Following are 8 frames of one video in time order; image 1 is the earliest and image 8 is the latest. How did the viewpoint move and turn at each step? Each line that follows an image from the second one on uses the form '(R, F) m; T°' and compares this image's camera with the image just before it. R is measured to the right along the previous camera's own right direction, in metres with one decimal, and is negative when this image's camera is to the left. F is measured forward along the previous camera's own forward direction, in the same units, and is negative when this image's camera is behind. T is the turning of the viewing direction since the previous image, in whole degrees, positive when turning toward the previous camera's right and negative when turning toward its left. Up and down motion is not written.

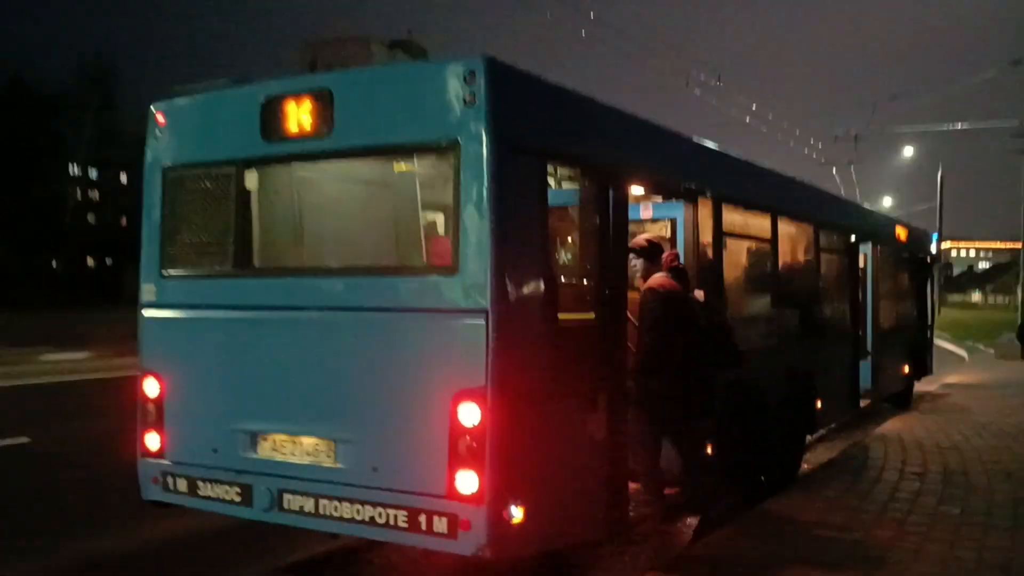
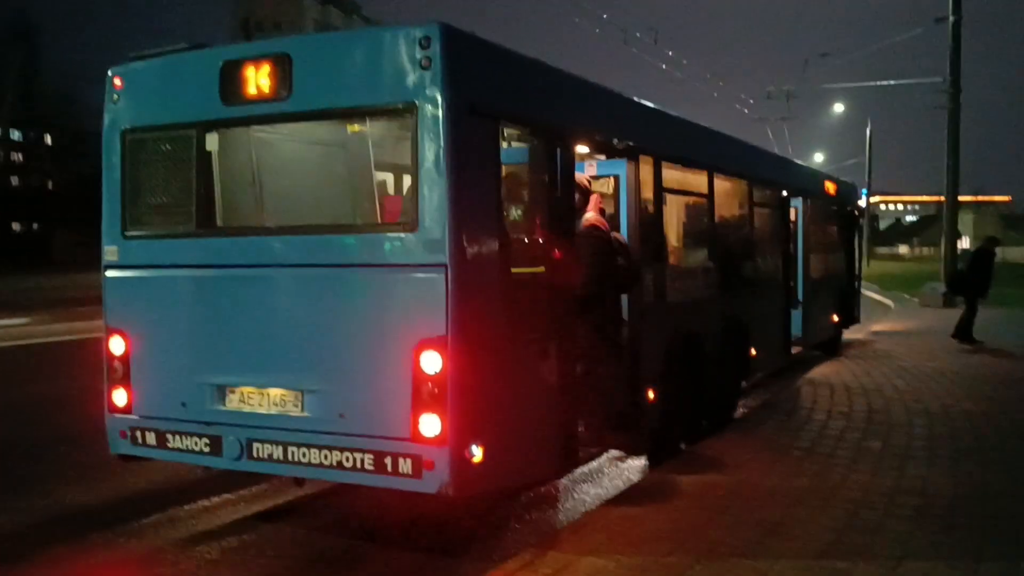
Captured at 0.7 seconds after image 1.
(-0.1, -0.3) m; +3°
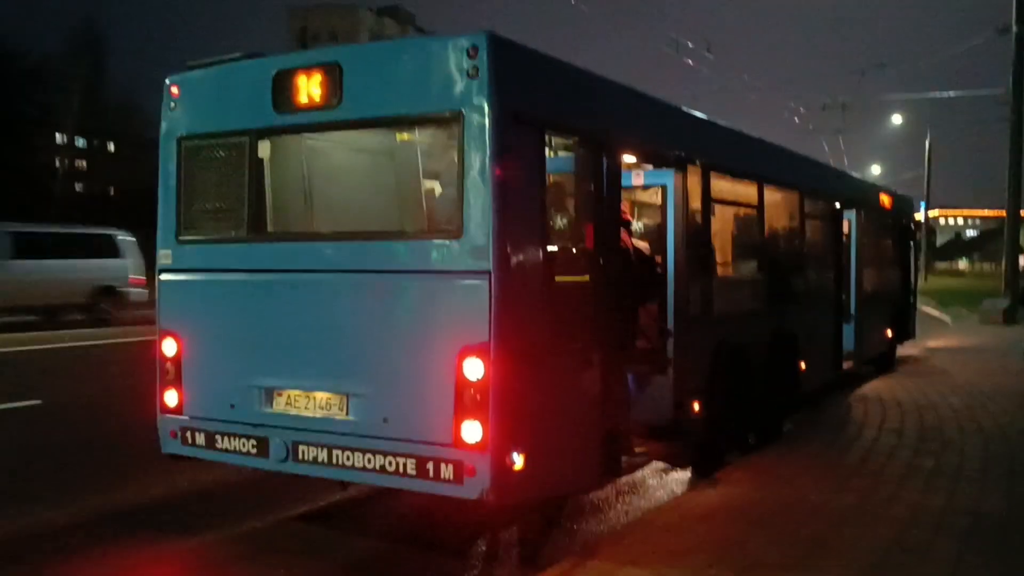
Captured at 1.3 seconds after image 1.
(0.0, 0.0) m; -3°
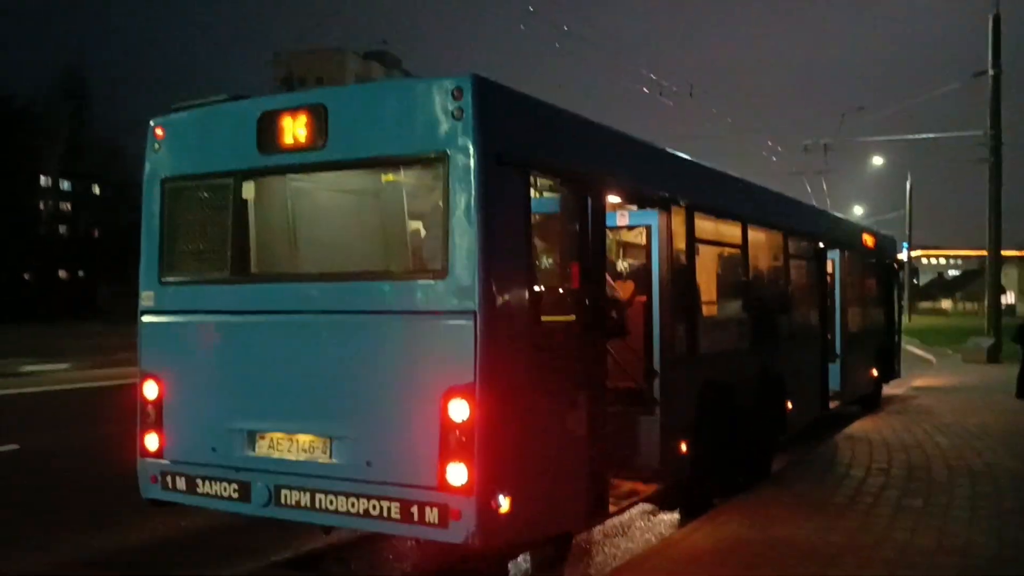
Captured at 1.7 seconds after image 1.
(0.0, 0.0) m; +1°
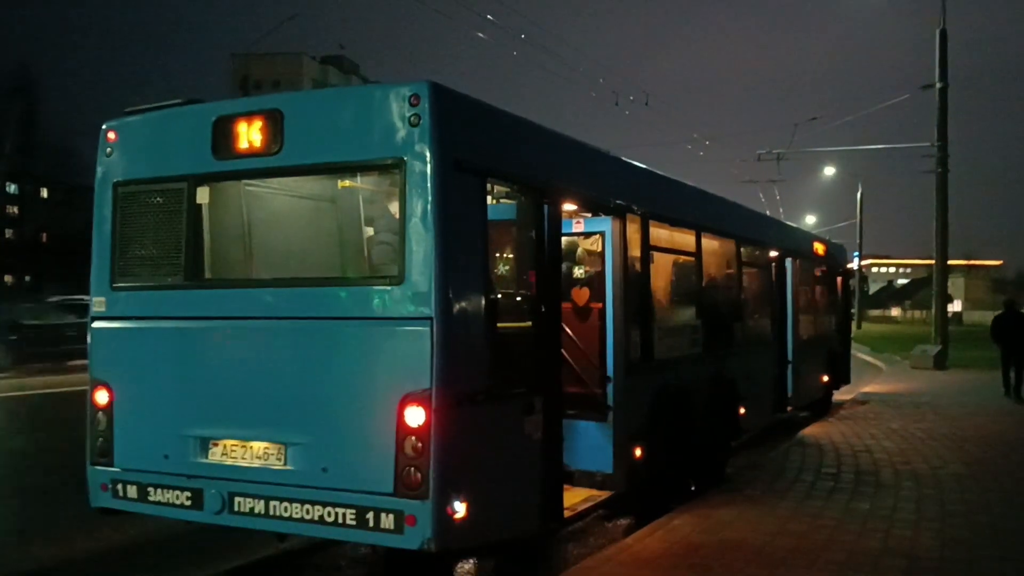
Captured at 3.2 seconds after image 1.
(0.0, 0.0) m; +2°
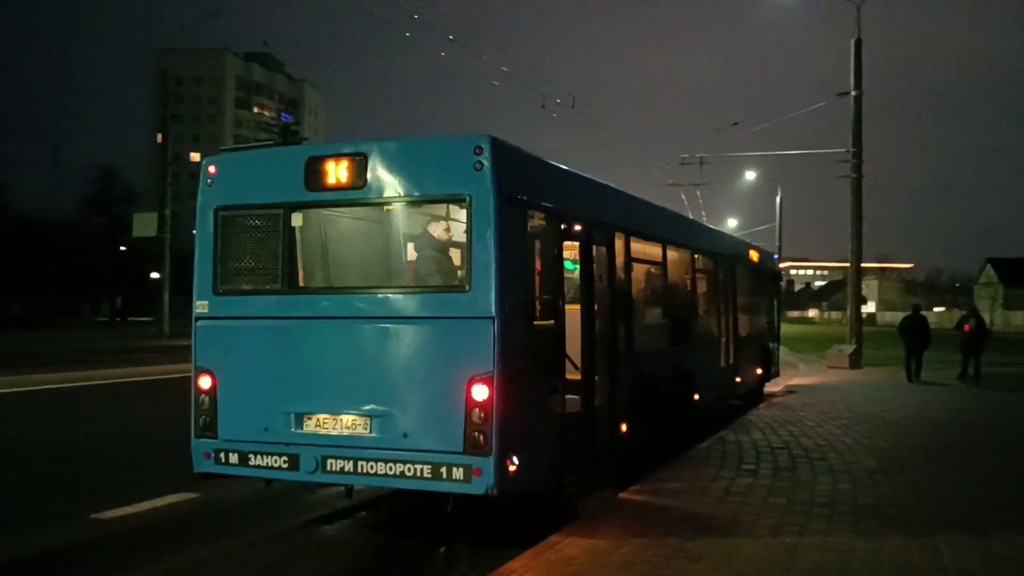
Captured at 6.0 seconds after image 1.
(-0.8, -1.6) m; +4°
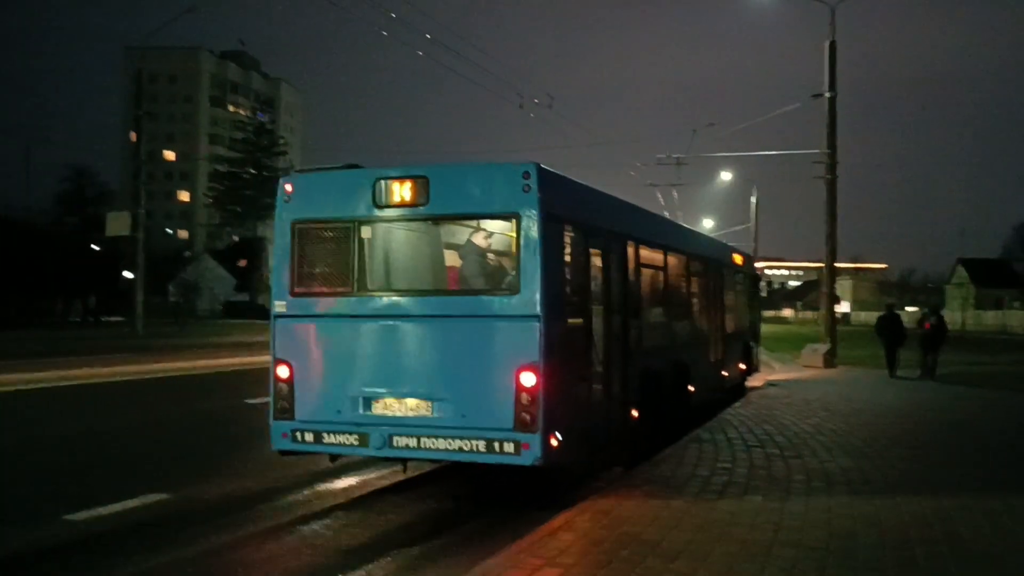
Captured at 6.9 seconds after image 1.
(-0.5, -1.2) m; +1°
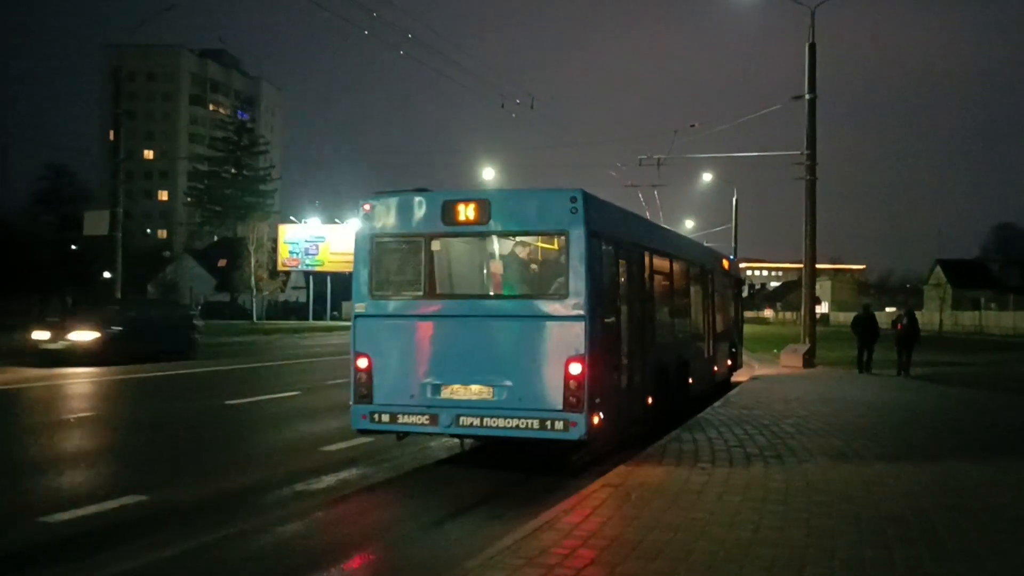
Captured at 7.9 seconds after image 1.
(-0.6, -1.6) m; +1°
